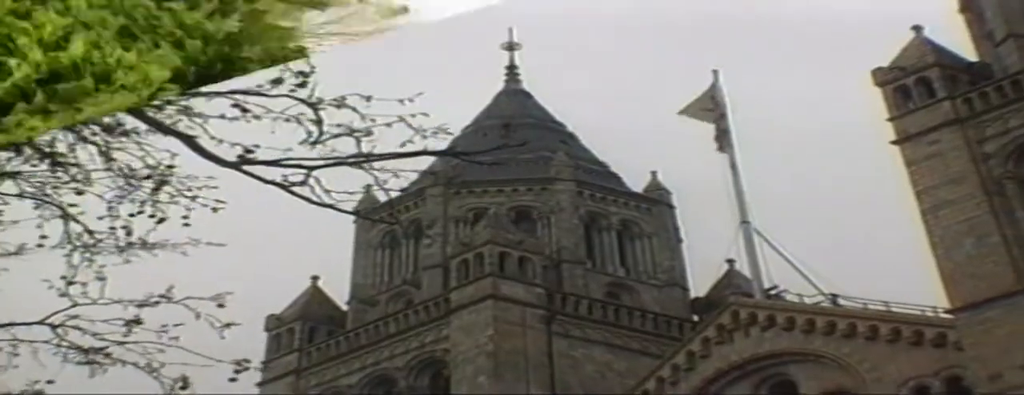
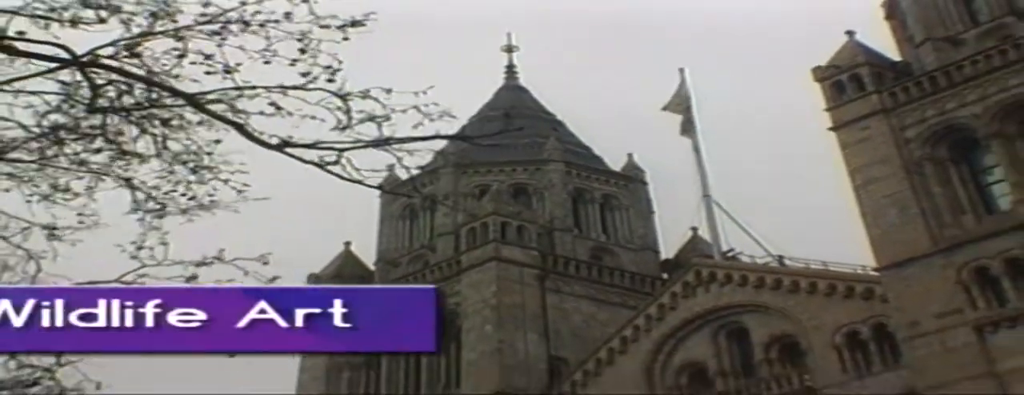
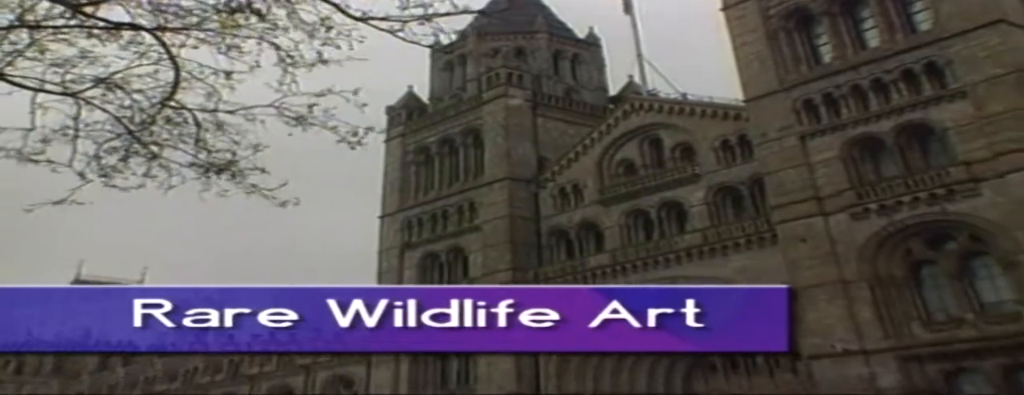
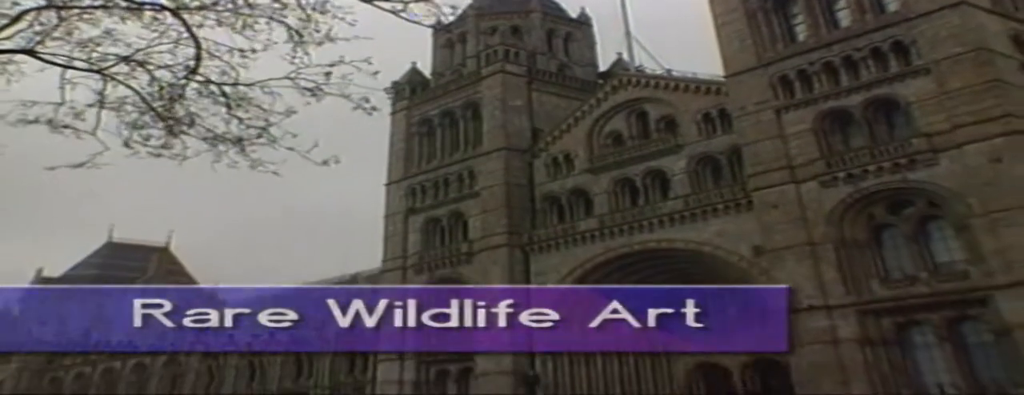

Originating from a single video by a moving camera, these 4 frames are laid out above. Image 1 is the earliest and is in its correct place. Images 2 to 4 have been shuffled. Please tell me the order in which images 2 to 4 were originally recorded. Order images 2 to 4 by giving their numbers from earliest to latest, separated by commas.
2, 3, 4
